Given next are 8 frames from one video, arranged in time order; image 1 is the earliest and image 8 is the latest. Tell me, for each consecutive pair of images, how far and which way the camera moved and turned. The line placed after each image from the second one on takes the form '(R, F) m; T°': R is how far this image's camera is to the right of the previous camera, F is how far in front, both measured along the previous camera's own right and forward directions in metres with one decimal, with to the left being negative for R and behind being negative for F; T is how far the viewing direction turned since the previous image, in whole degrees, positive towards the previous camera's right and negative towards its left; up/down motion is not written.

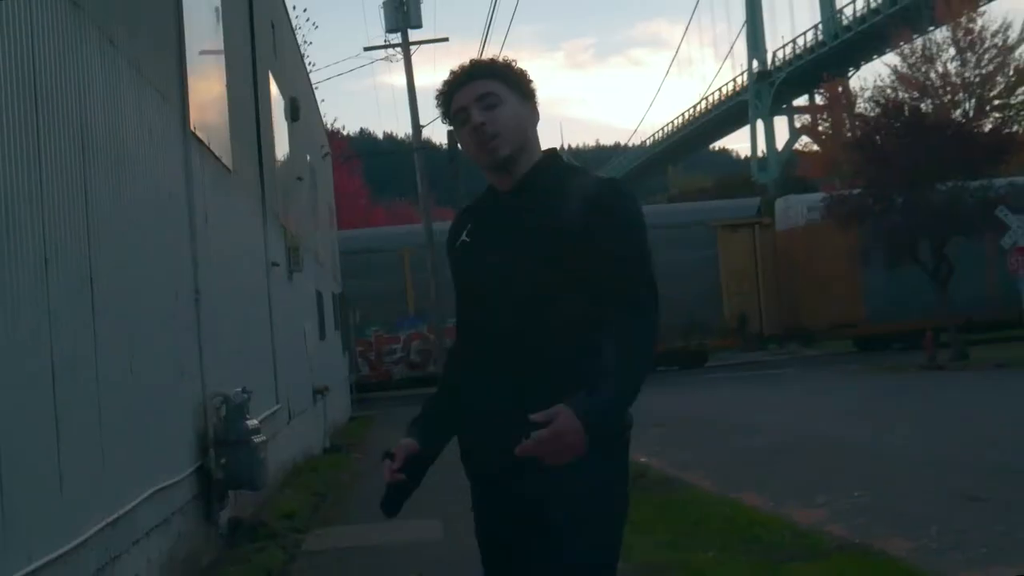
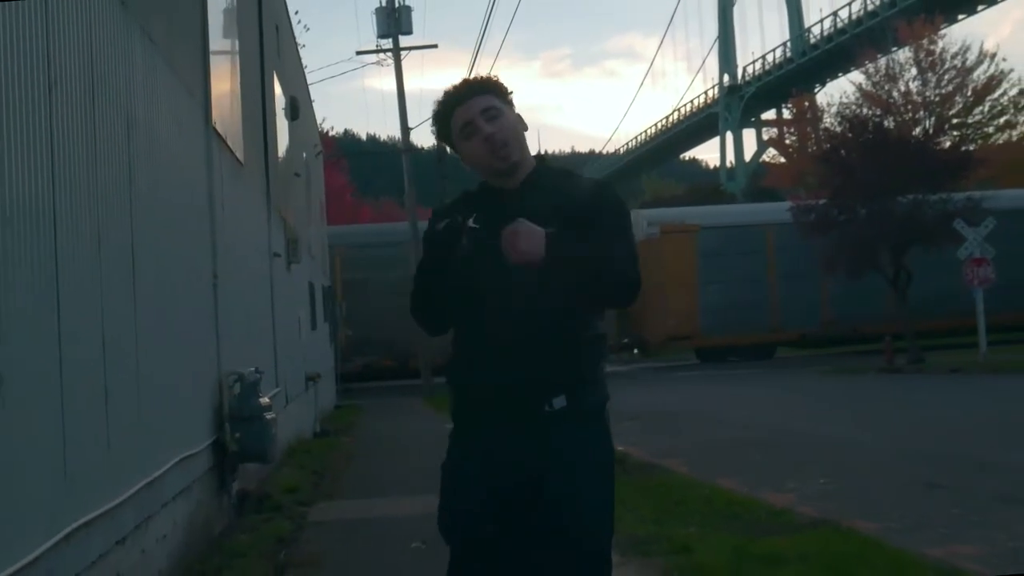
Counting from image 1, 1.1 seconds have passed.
(-0.2, -0.6) m; +2°
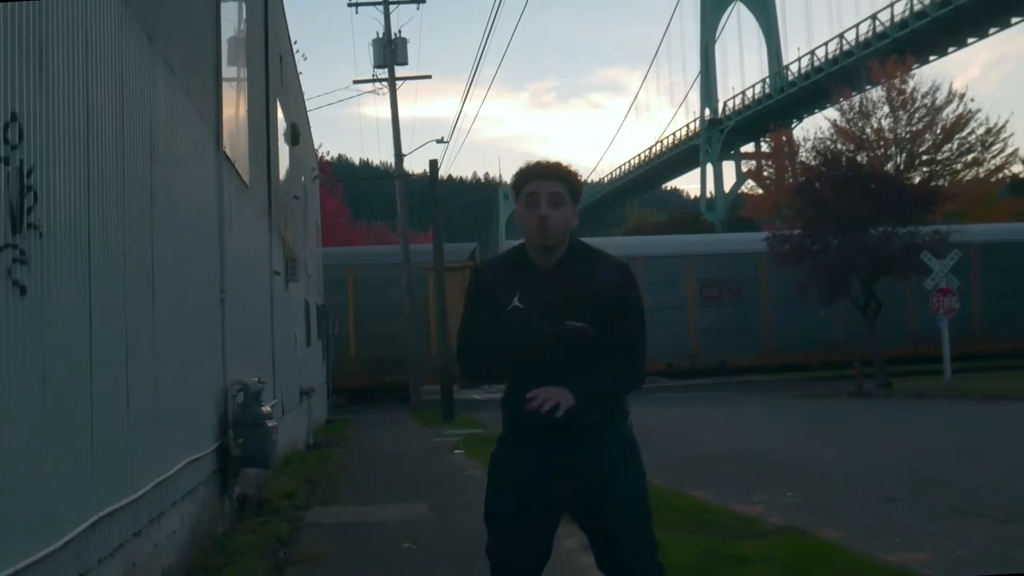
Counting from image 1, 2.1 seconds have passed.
(-0.1, -0.6) m; +1°
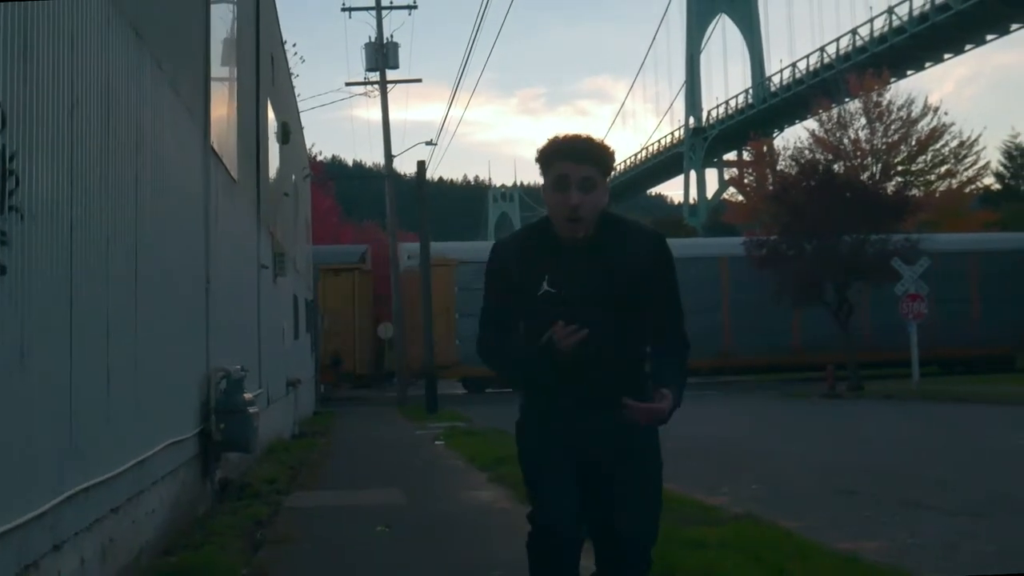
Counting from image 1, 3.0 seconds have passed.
(+0.2, -0.4) m; 0°
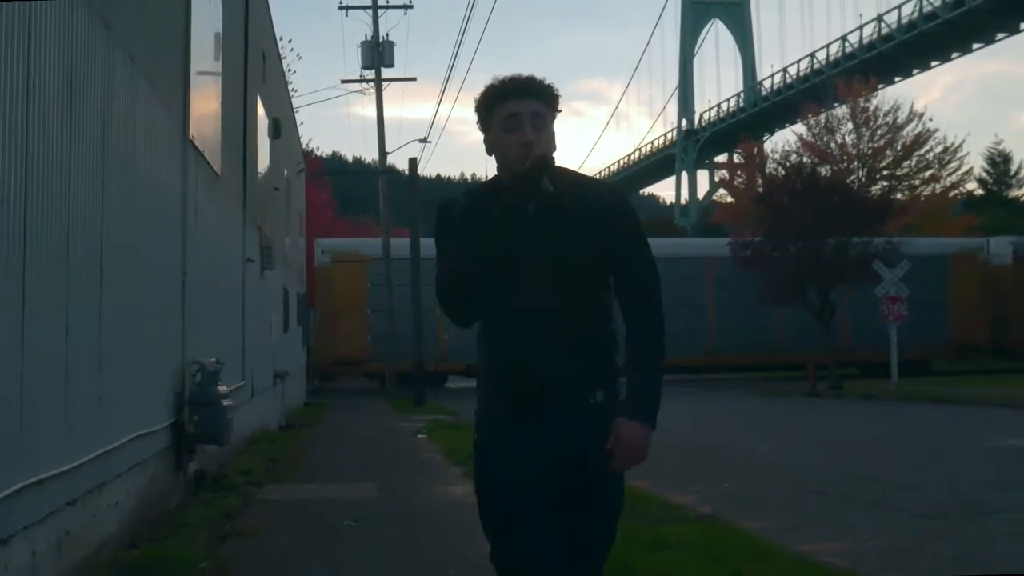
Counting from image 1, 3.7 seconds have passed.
(+0.5, -0.3) m; -1°
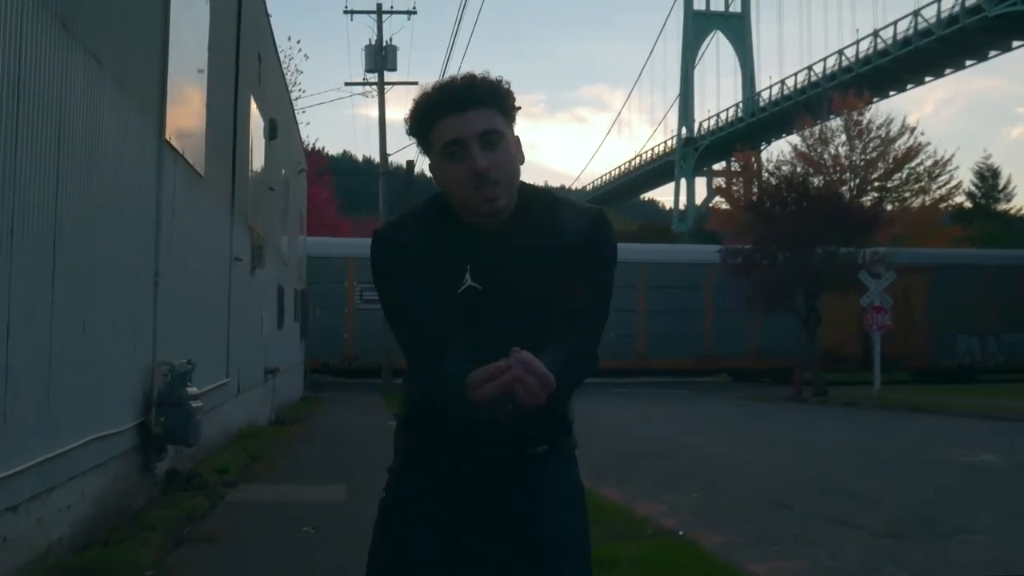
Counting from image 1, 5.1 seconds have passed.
(+0.7, -0.3) m; -2°
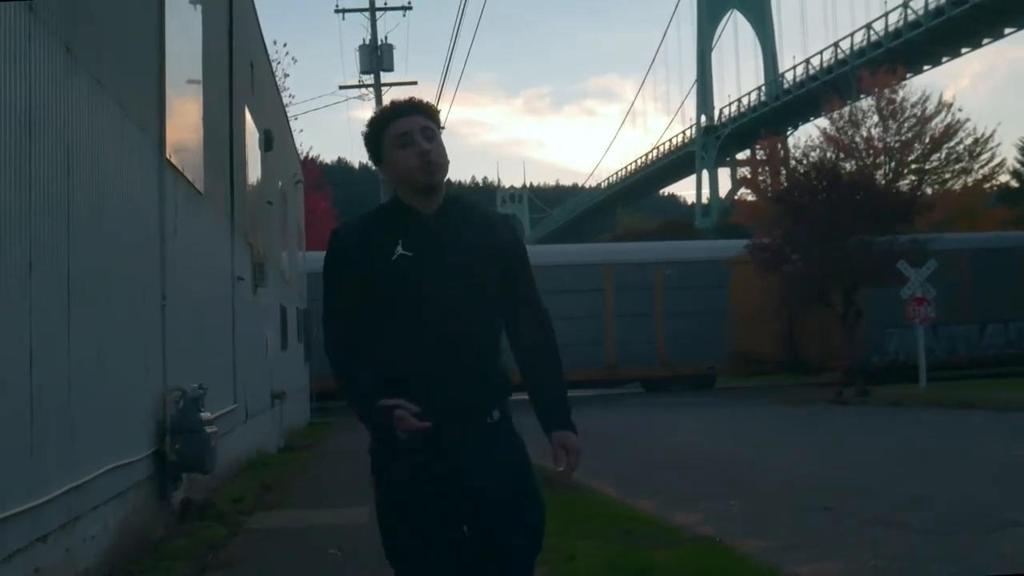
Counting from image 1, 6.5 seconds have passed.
(-0.4, +1.0) m; +1°
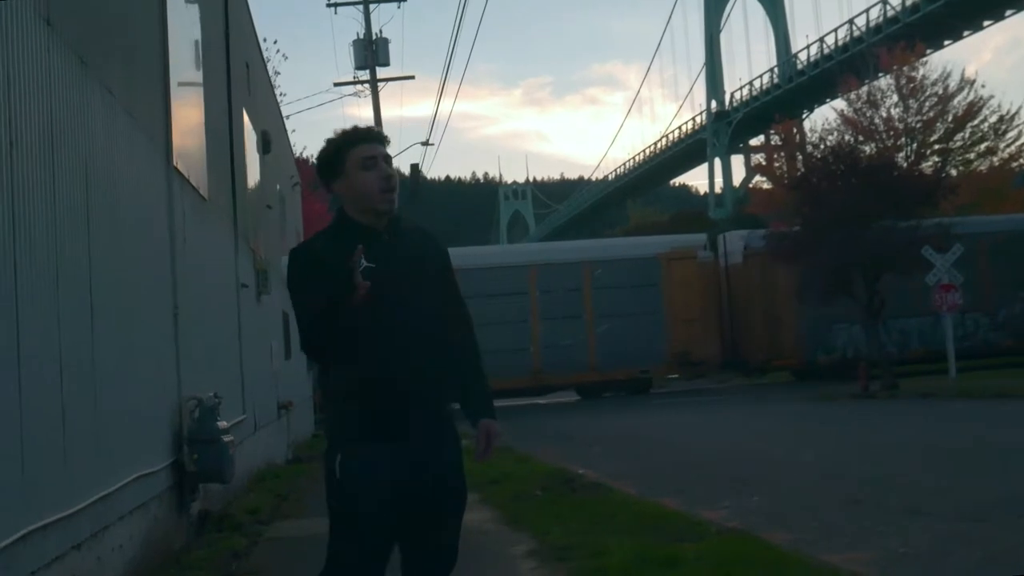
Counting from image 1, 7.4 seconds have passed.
(-0.5, +0.7) m; +1°
